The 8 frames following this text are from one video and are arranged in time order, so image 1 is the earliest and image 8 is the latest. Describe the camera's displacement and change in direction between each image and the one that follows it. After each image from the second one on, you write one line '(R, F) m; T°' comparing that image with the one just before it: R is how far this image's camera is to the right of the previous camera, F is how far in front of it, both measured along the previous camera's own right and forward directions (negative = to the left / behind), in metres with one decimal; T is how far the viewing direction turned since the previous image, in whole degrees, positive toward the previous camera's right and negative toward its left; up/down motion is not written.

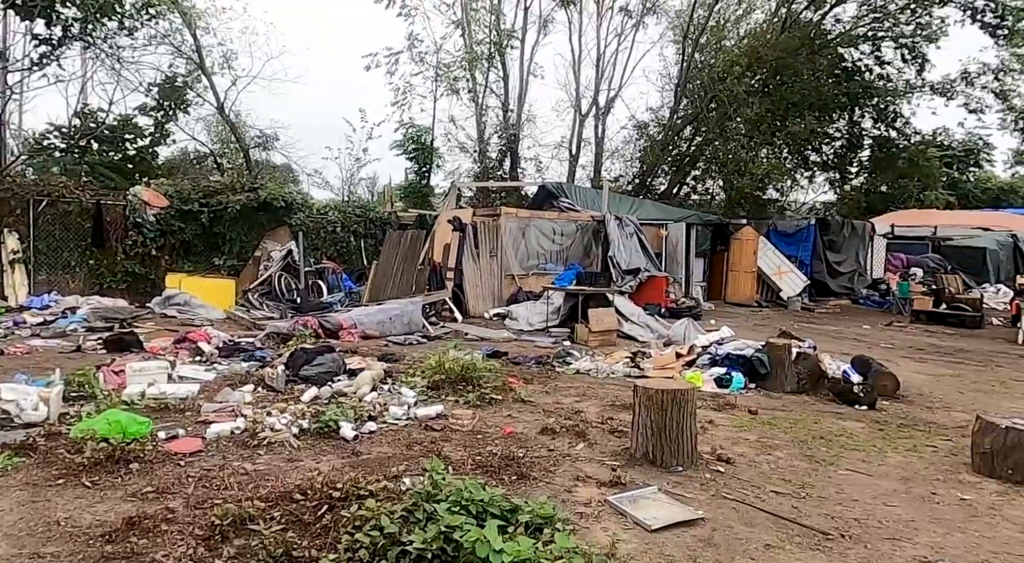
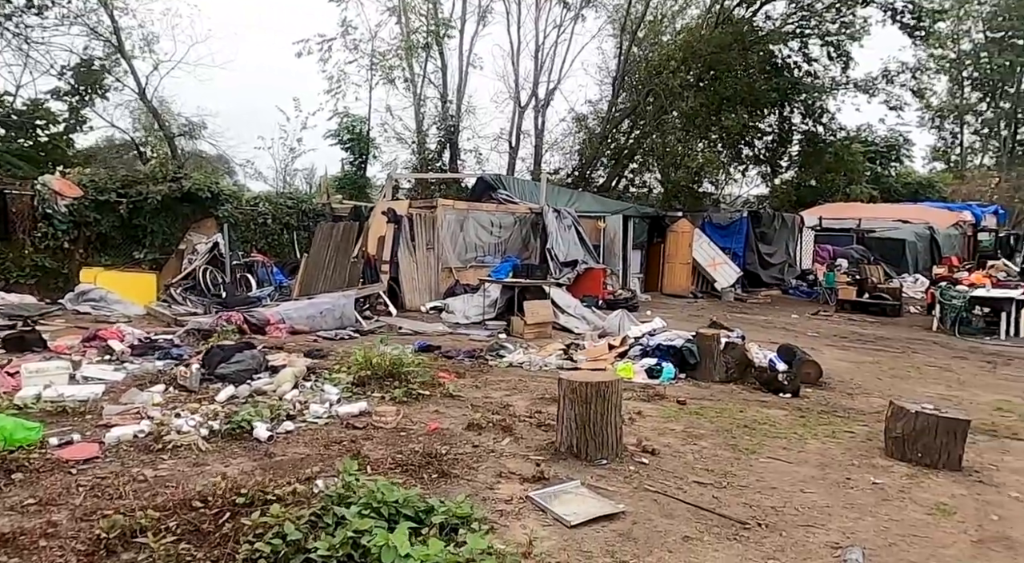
(+0.1, +0.1) m; +4°
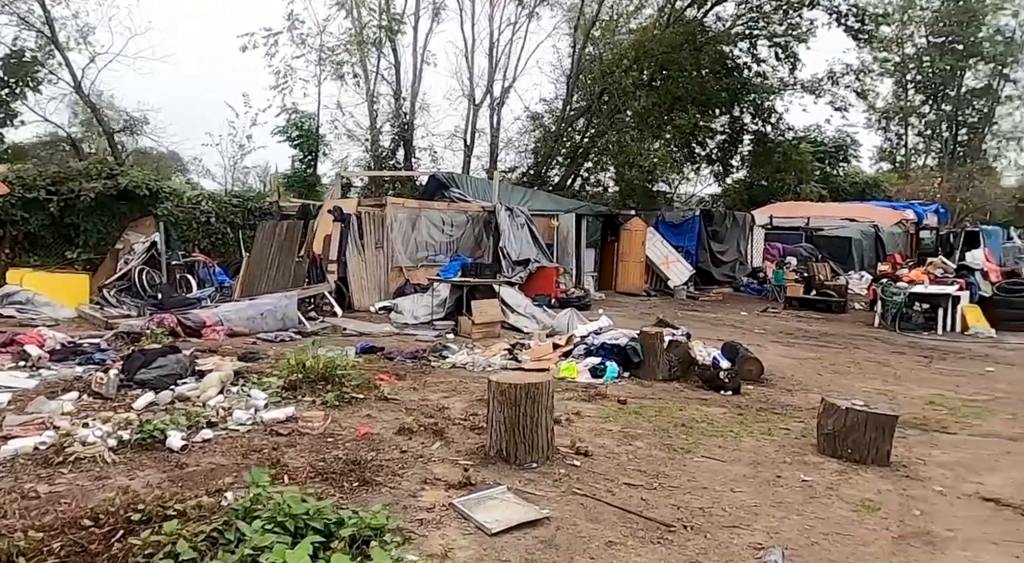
(+0.1, 0.0) m; +3°
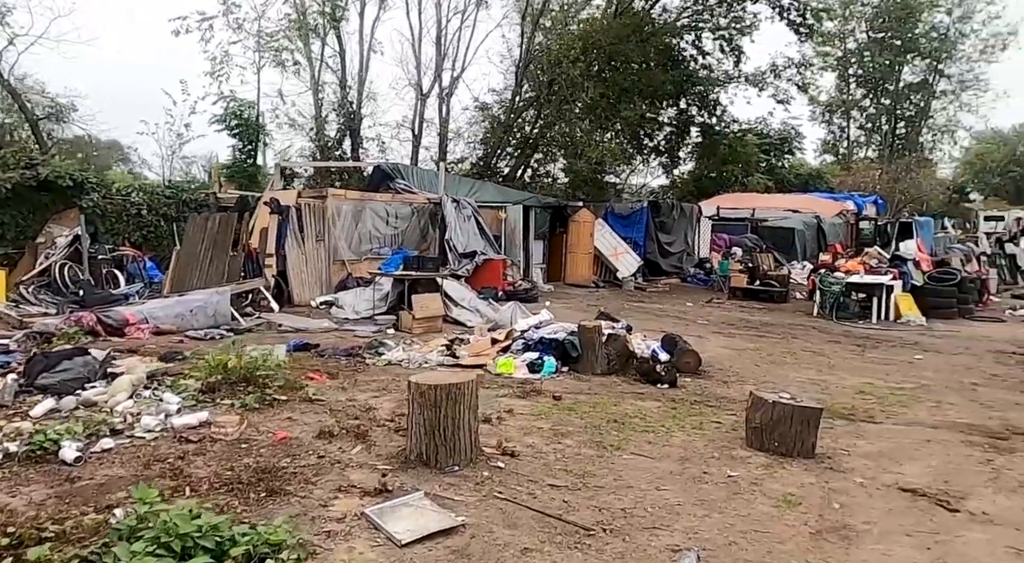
(+0.2, +0.1) m; +3°
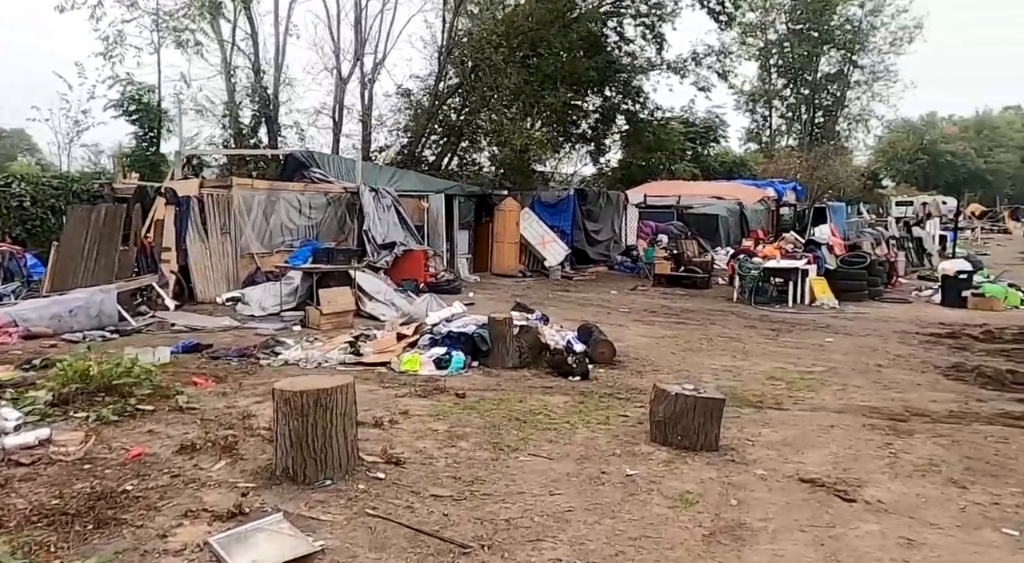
(+0.3, +0.3) m; +5°
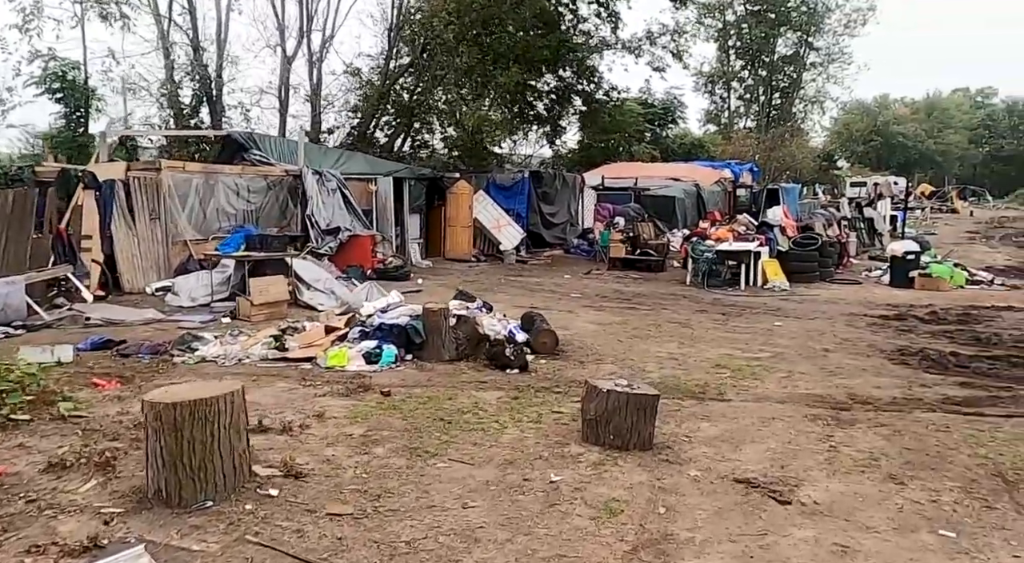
(+0.2, +0.3) m; +3°
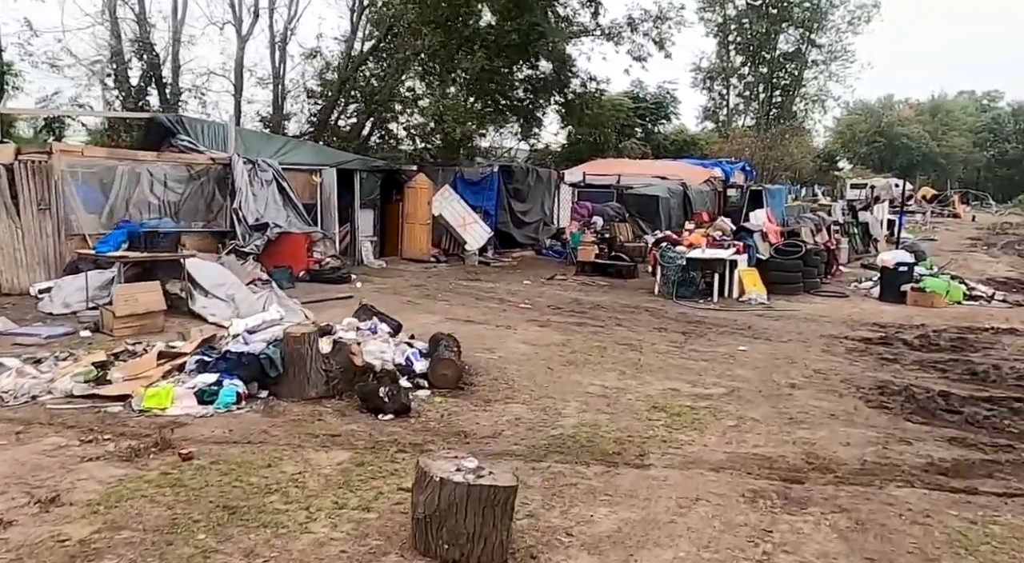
(+0.8, +1.3) m; 0°
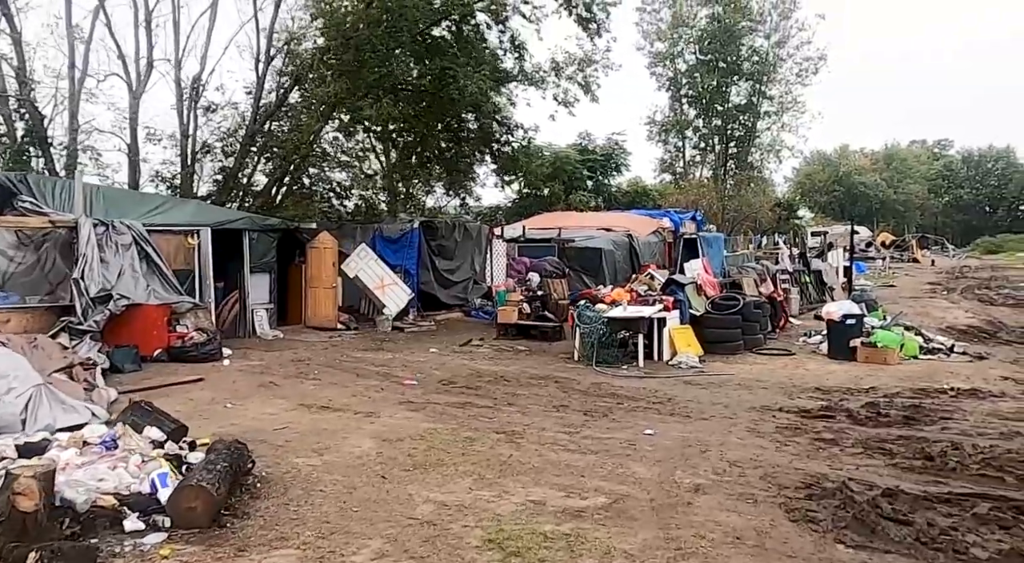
(+1.1, +1.6) m; +2°
